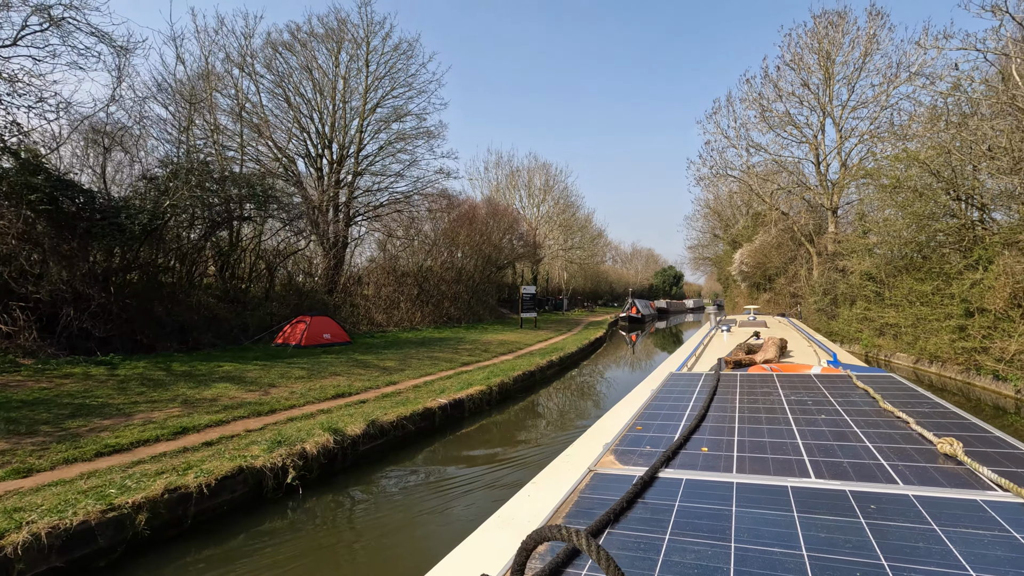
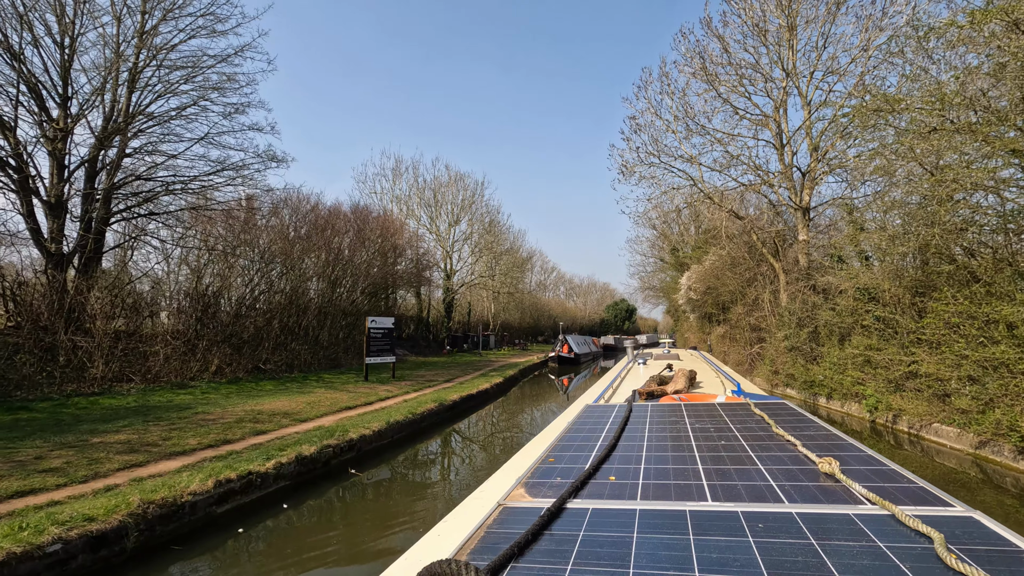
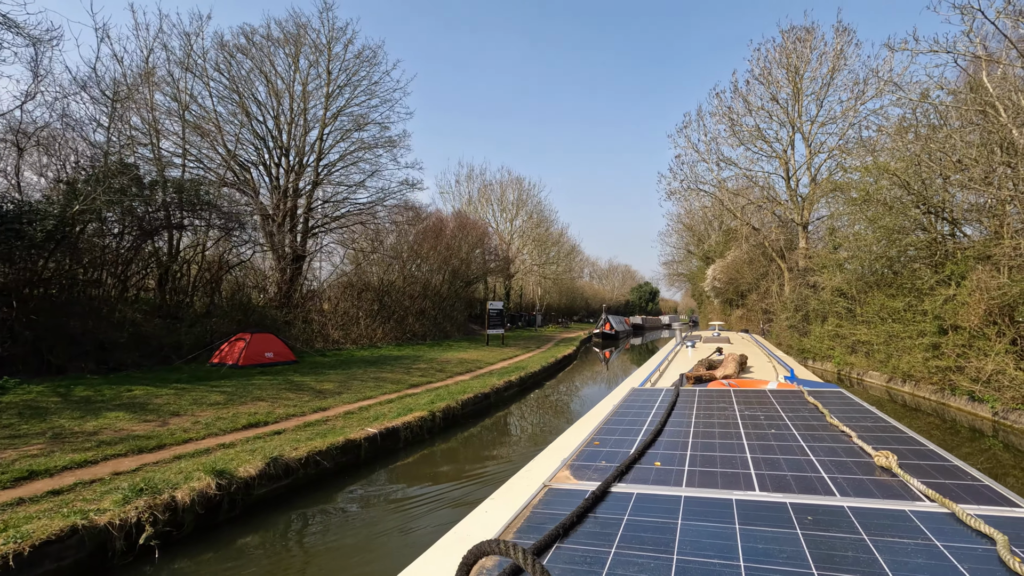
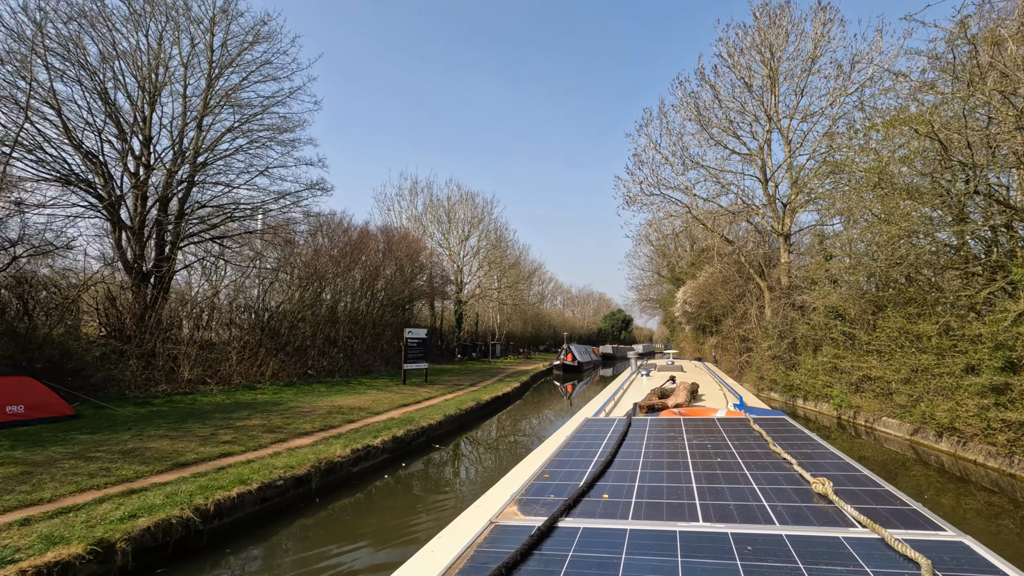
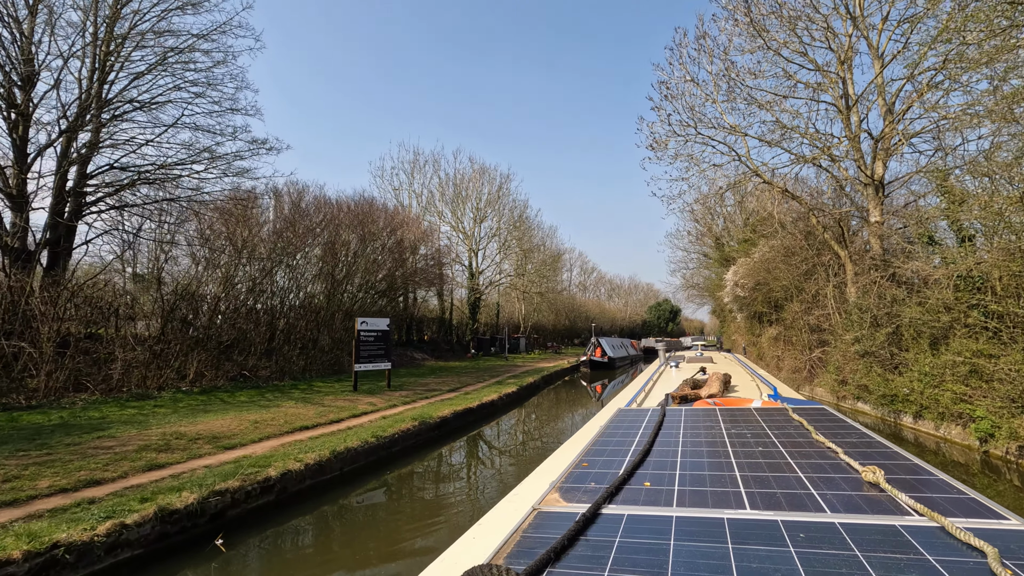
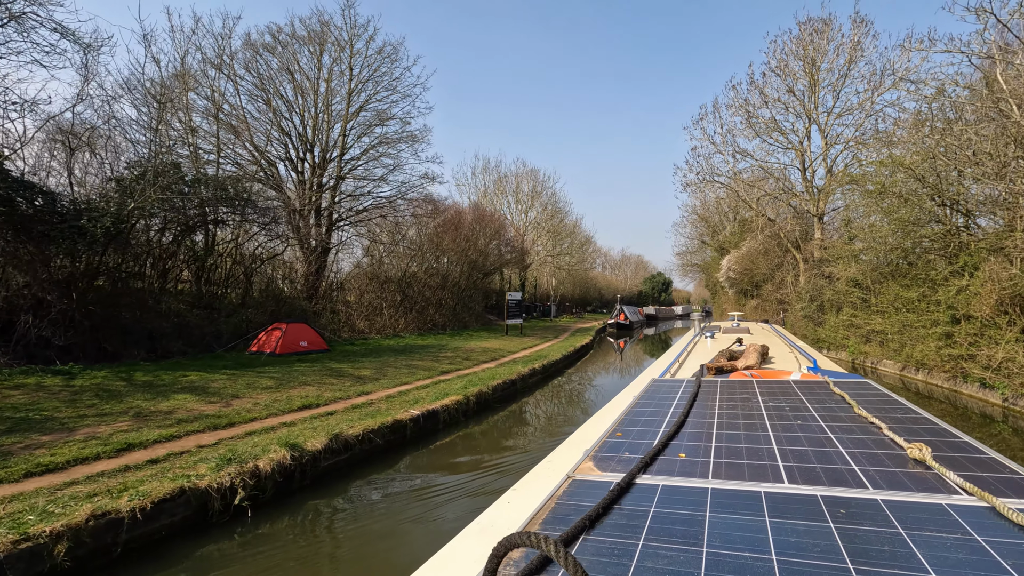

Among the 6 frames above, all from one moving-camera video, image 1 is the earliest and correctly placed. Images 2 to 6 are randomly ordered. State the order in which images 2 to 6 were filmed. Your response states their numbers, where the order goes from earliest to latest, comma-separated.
6, 3, 4, 2, 5
